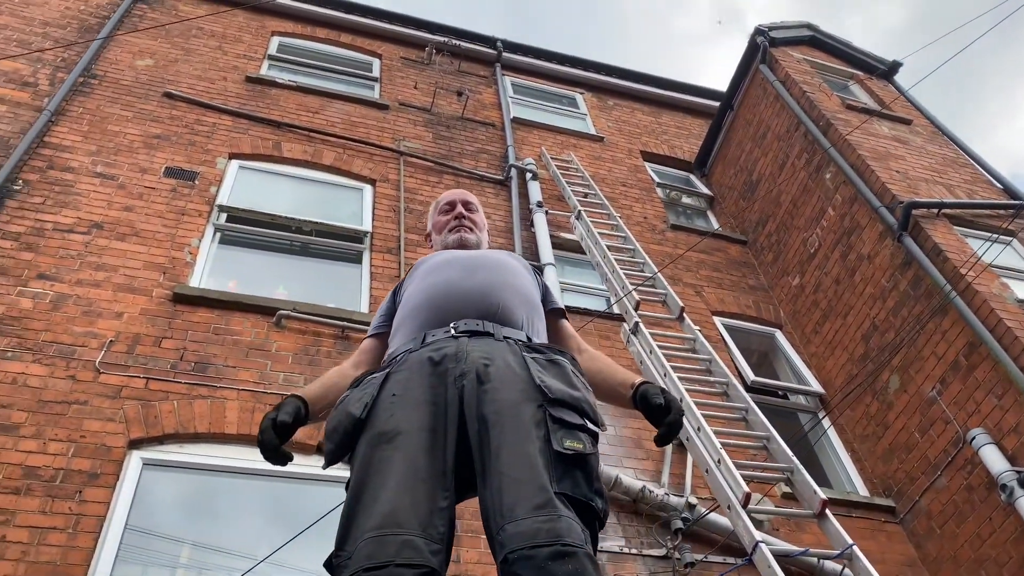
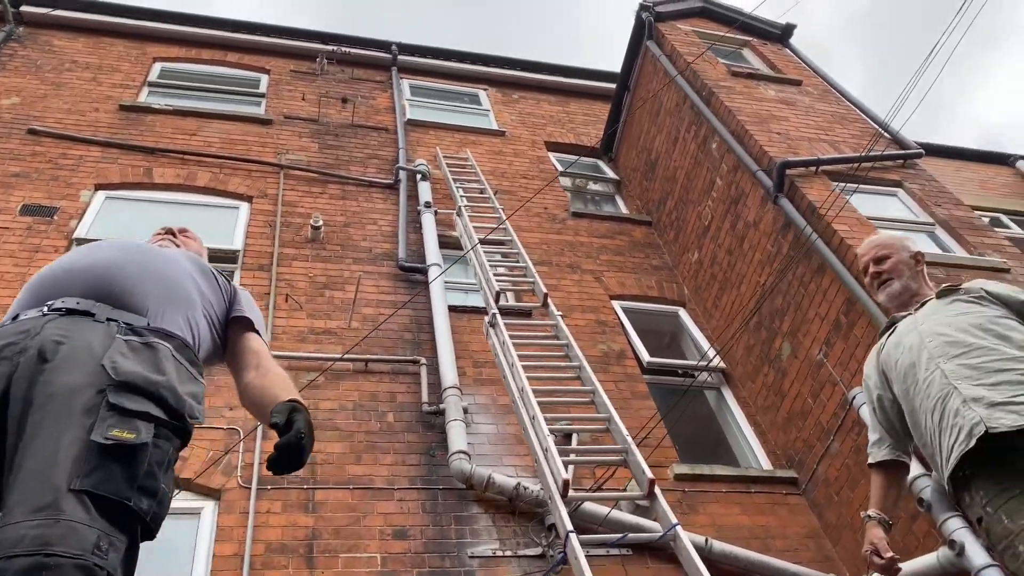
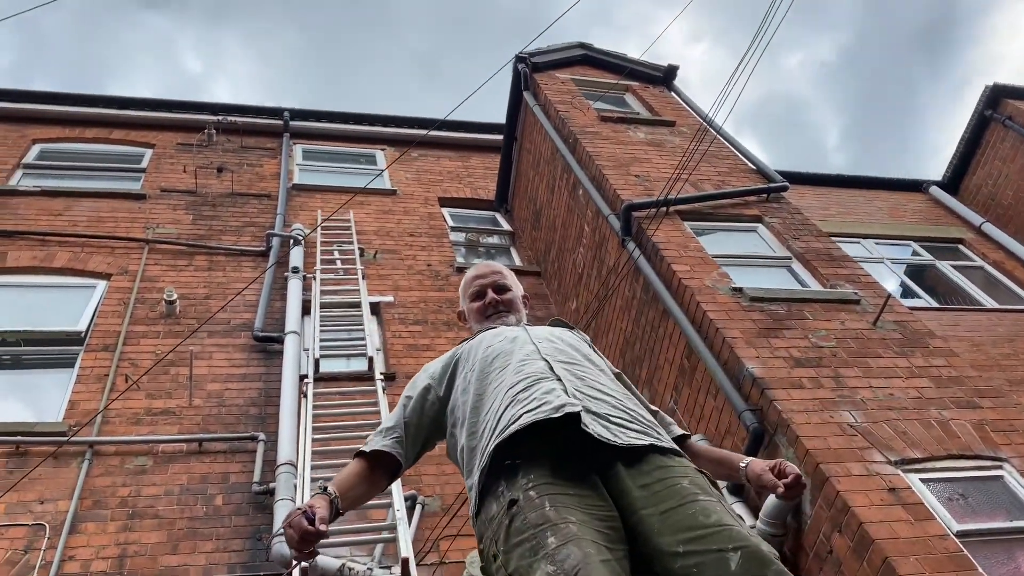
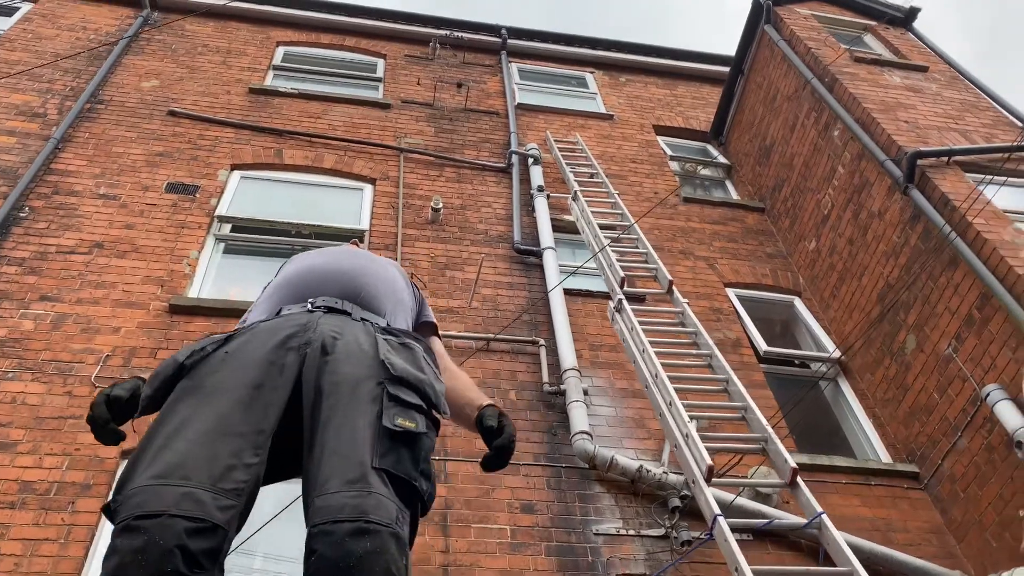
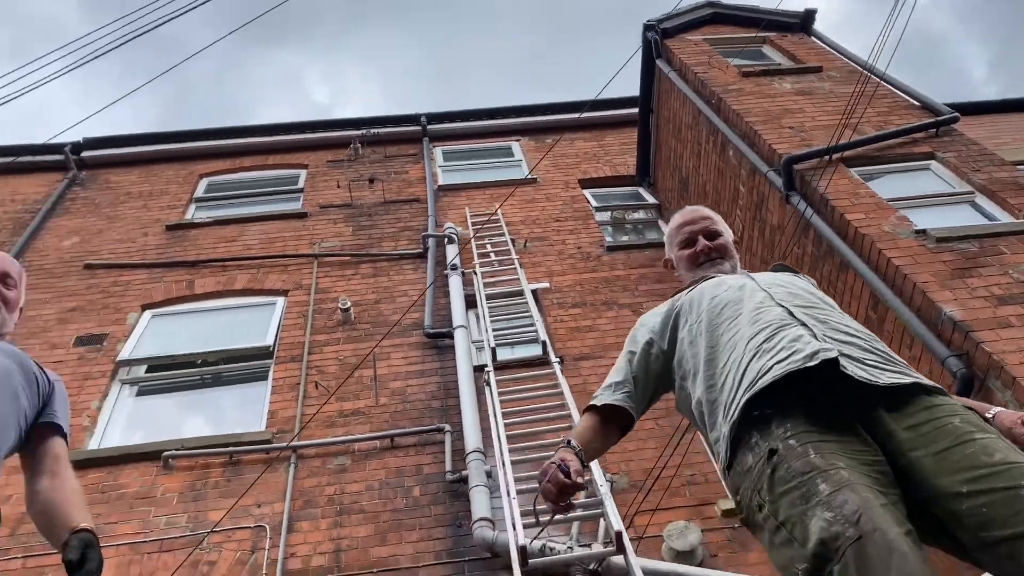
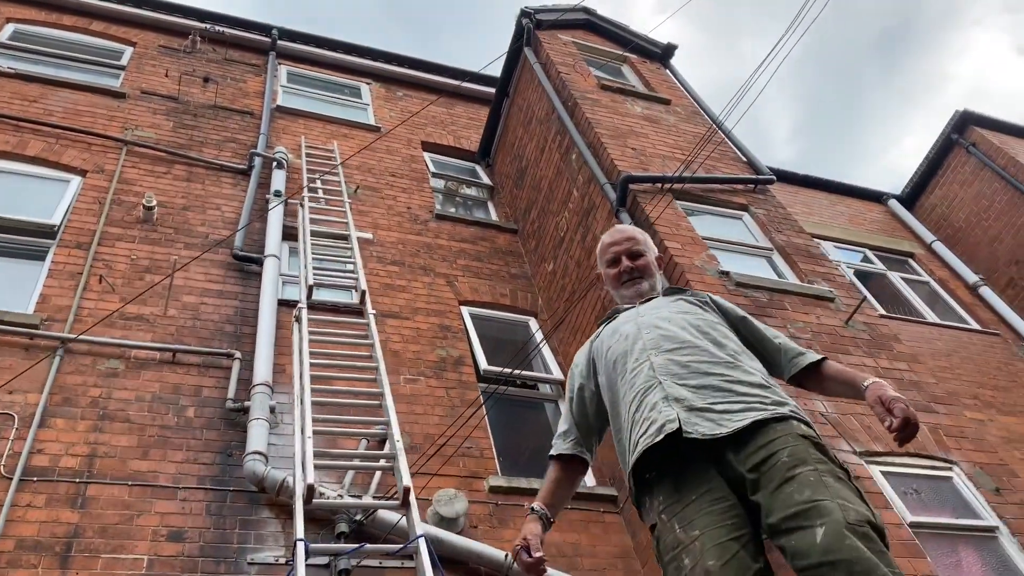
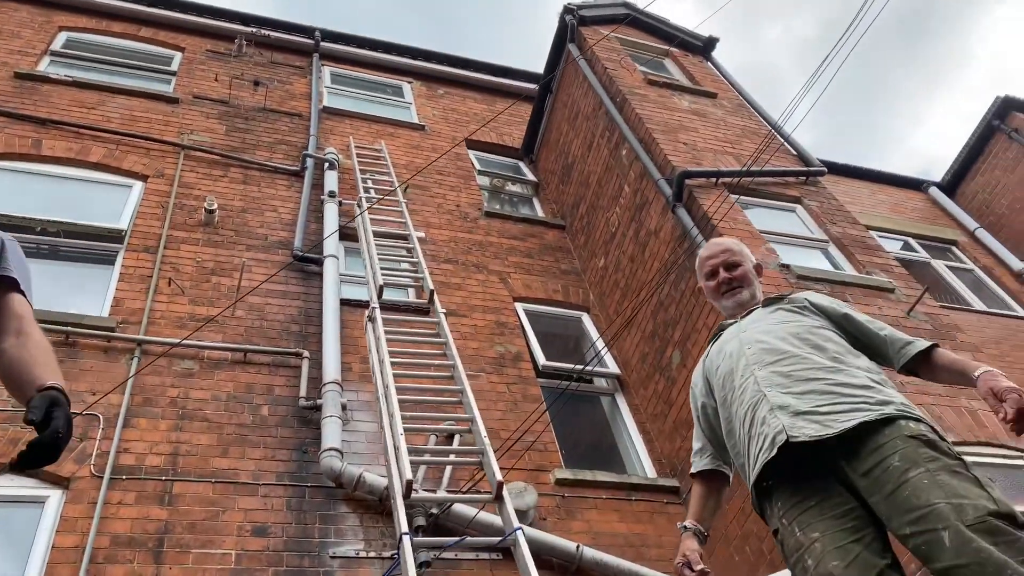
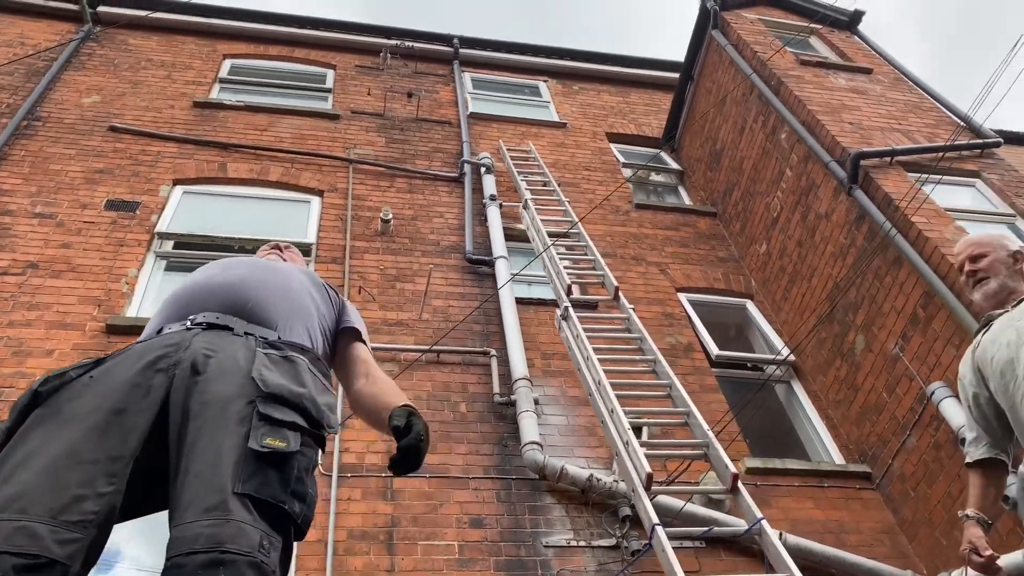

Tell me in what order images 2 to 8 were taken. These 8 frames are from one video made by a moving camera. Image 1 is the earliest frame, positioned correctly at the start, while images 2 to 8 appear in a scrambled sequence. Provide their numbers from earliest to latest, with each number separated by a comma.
4, 8, 2, 7, 6, 3, 5
